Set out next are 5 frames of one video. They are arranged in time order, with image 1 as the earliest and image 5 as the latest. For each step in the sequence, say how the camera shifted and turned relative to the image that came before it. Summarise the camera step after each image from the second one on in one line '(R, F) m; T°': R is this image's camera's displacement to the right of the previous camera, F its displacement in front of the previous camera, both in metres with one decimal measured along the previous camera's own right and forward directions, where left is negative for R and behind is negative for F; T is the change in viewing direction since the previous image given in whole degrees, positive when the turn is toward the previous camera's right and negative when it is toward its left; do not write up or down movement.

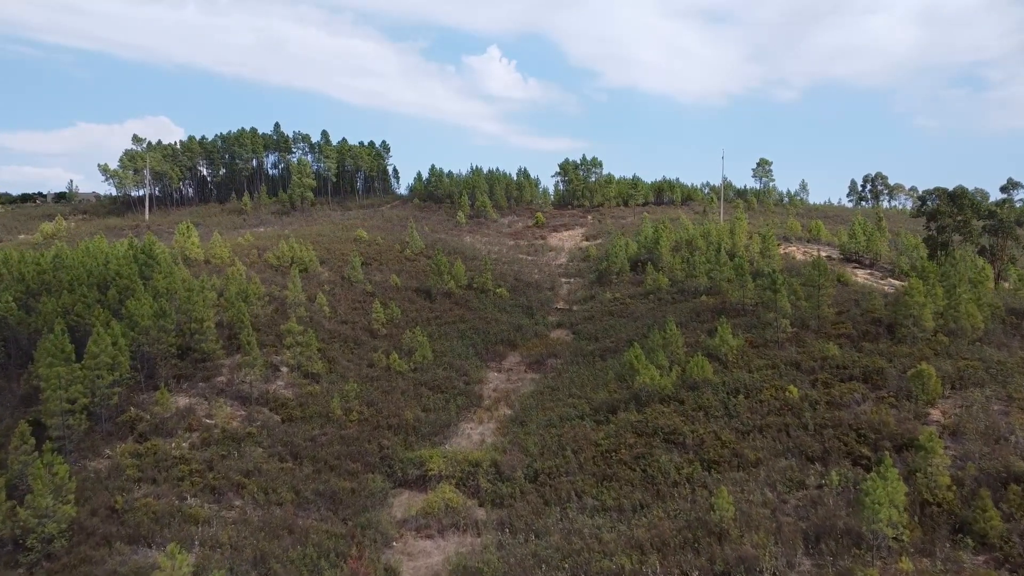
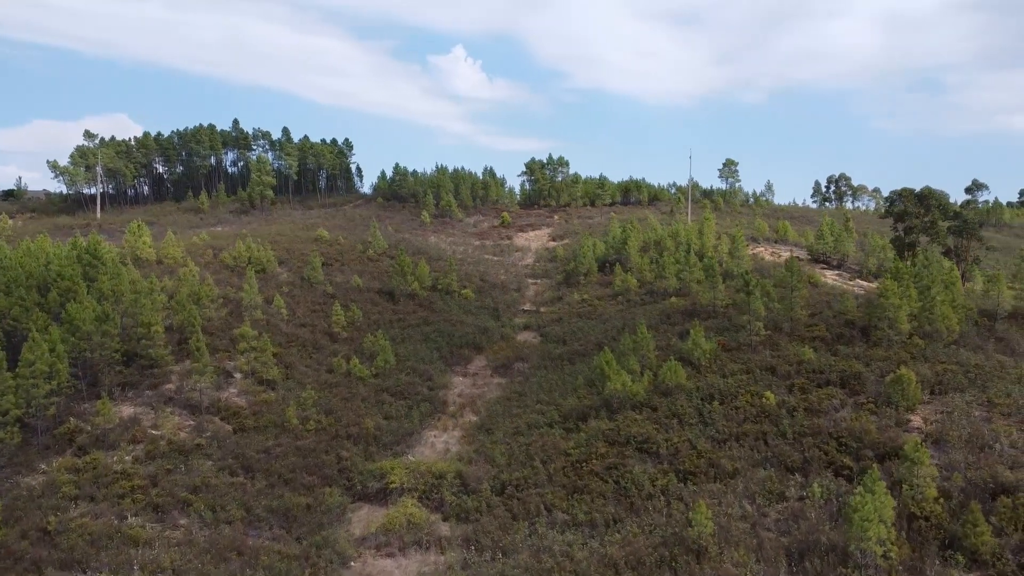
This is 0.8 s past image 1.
(0.0, +0.8) m; +2°
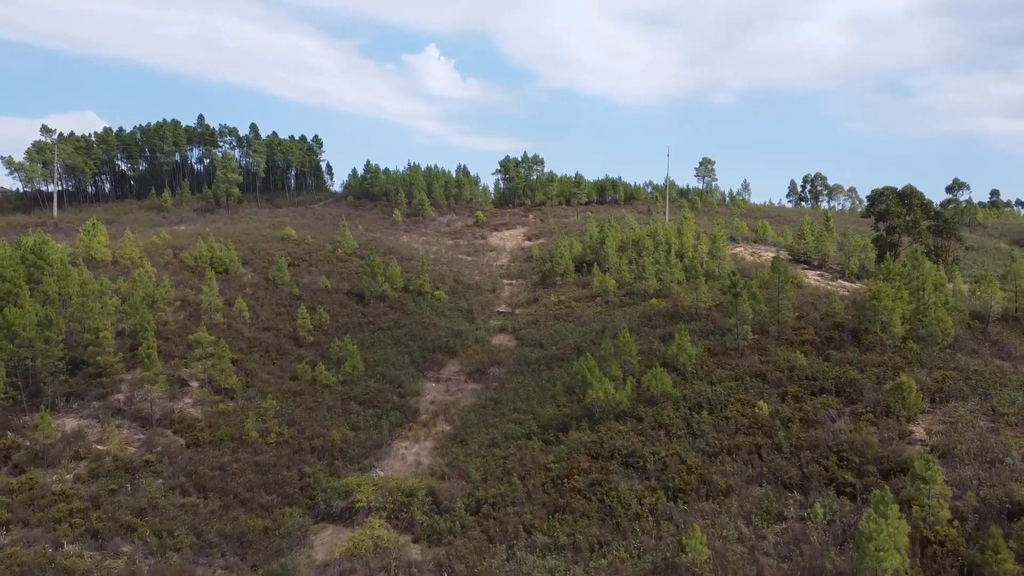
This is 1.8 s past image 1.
(0.0, +1.1) m; +2°
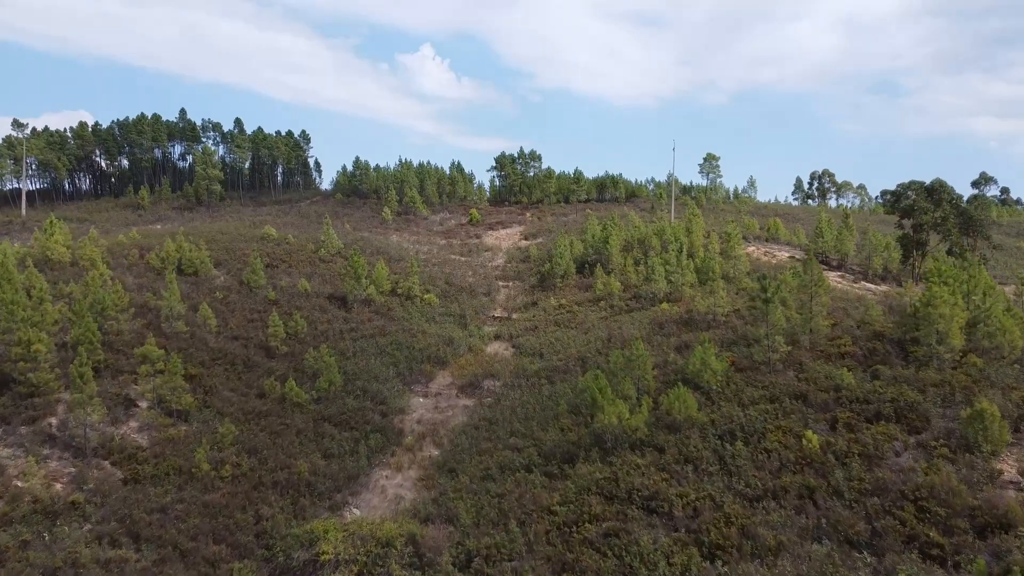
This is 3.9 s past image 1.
(0.0, +2.5) m; 0°
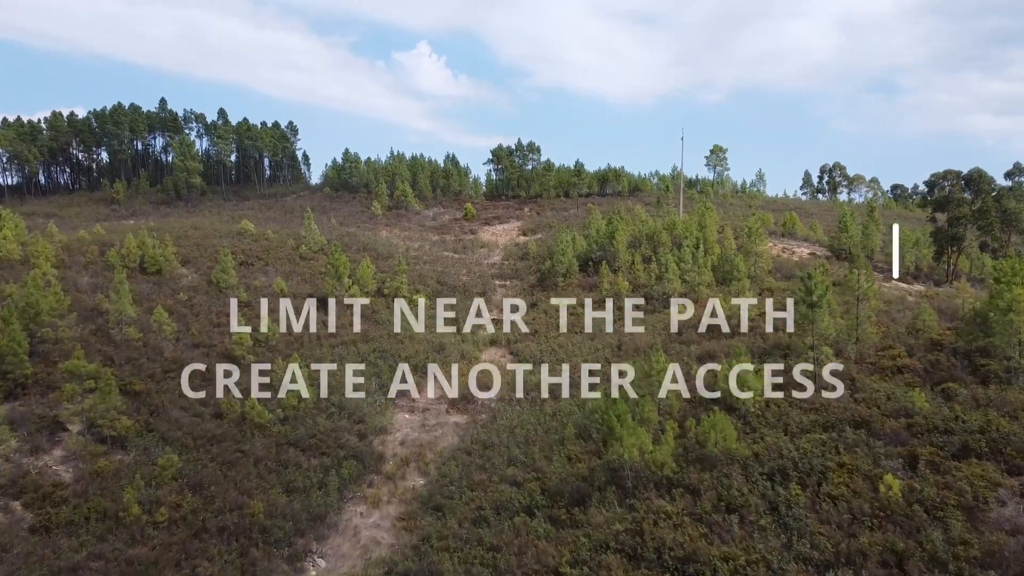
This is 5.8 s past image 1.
(0.0, +2.6) m; 0°
